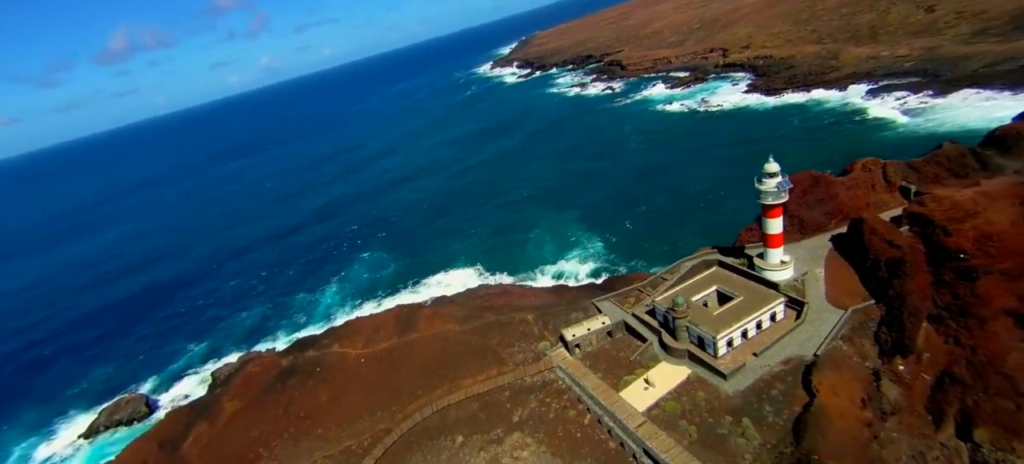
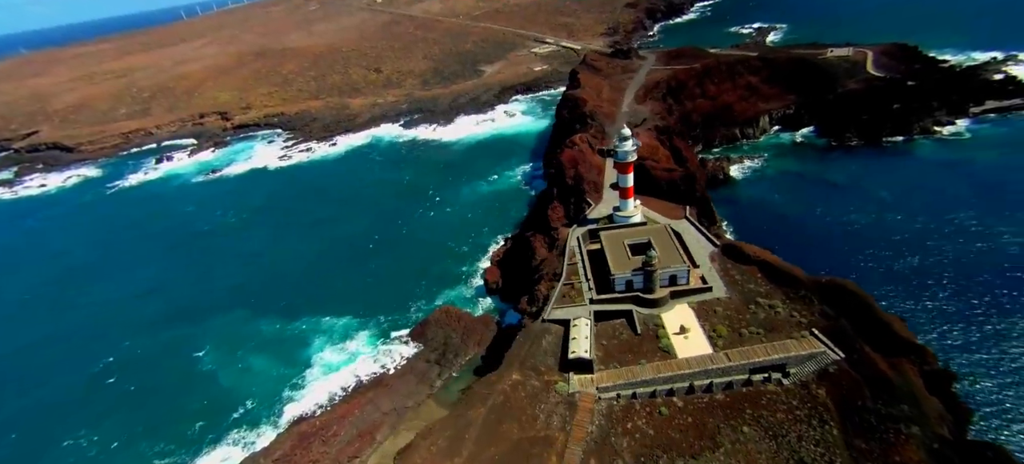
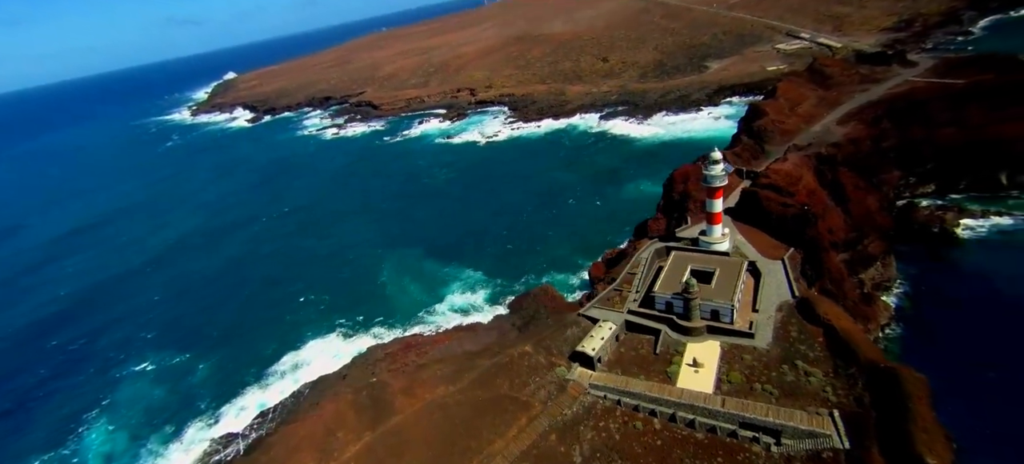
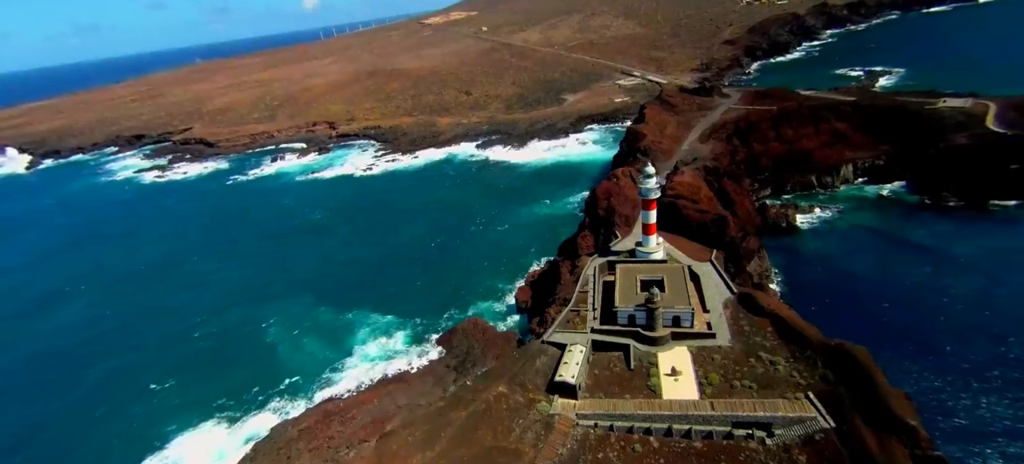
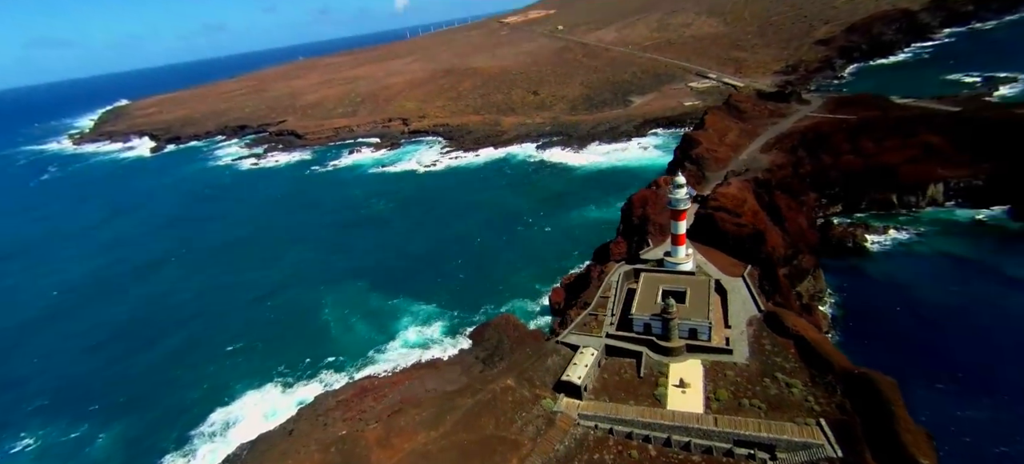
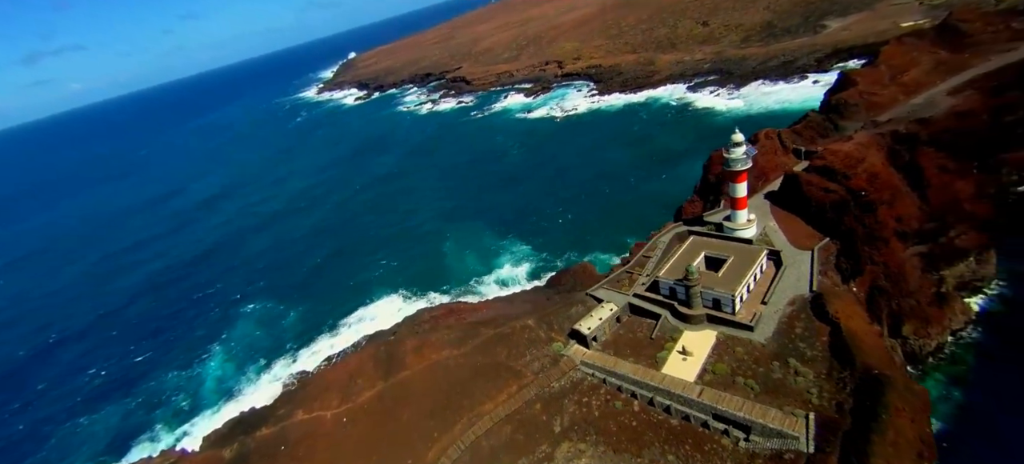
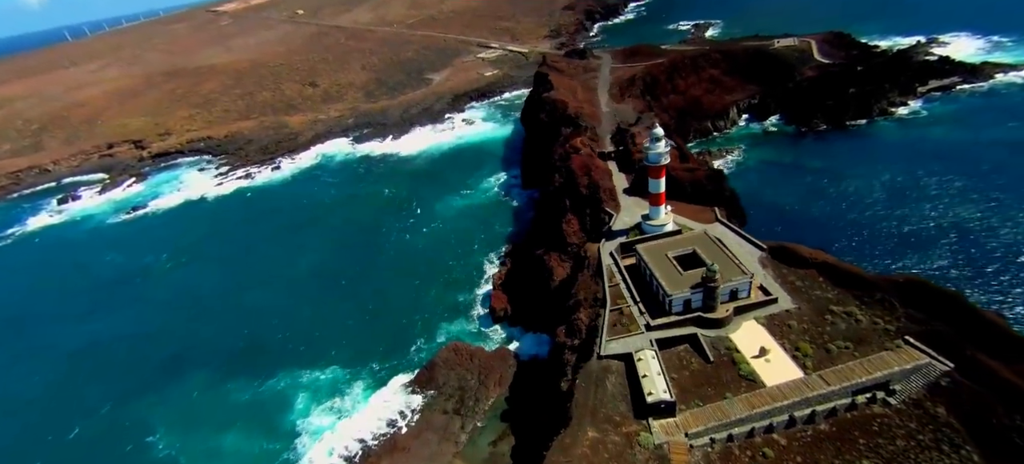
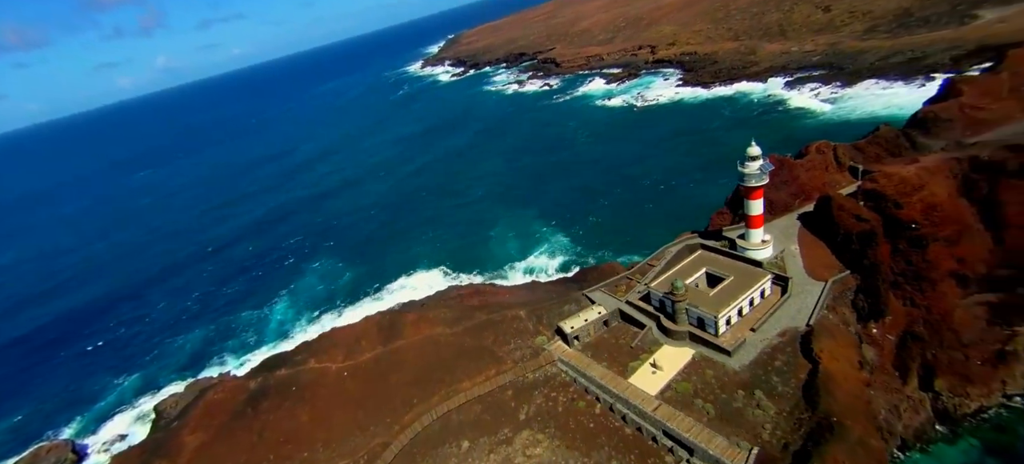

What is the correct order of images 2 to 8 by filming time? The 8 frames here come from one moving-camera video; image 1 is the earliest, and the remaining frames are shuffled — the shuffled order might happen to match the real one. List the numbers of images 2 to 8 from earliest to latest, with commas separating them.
8, 6, 3, 5, 4, 2, 7
